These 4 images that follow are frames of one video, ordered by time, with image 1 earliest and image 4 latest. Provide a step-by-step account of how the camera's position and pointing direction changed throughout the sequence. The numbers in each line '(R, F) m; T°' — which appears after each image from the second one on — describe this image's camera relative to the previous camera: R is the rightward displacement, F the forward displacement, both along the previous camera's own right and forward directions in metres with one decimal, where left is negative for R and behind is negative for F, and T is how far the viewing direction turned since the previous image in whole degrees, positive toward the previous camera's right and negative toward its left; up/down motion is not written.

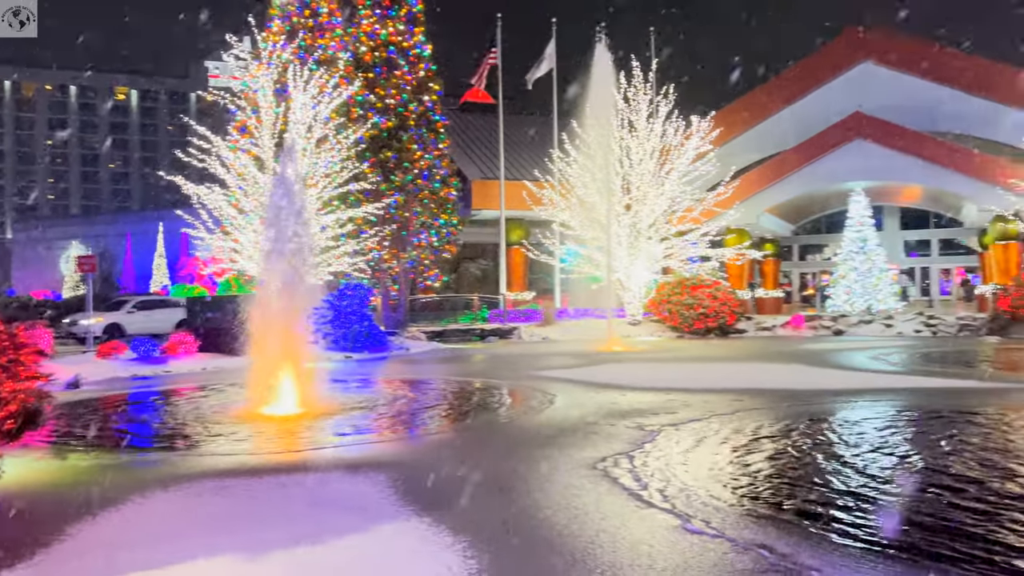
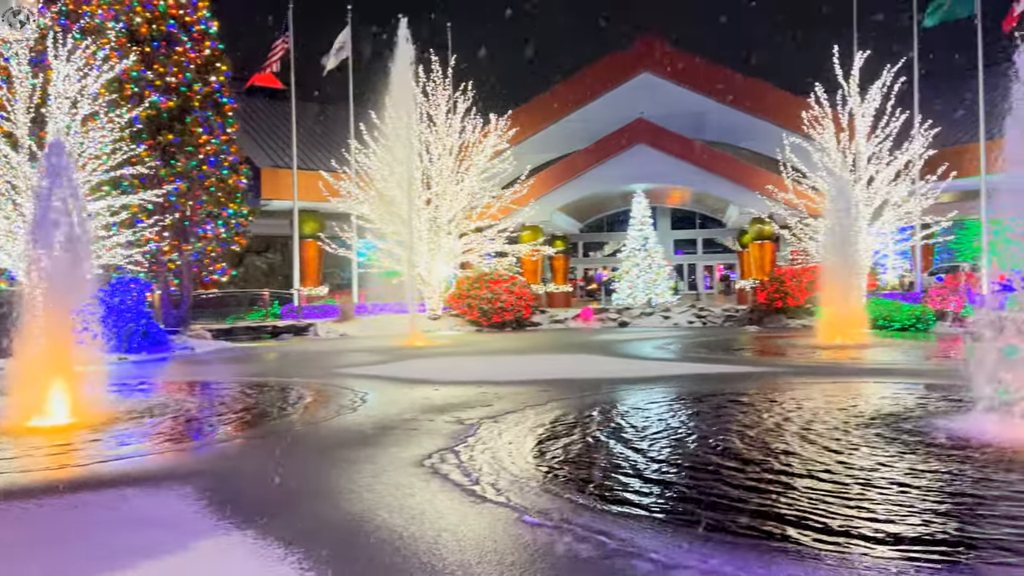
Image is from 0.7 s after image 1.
(-0.3, +0.2) m; +15°
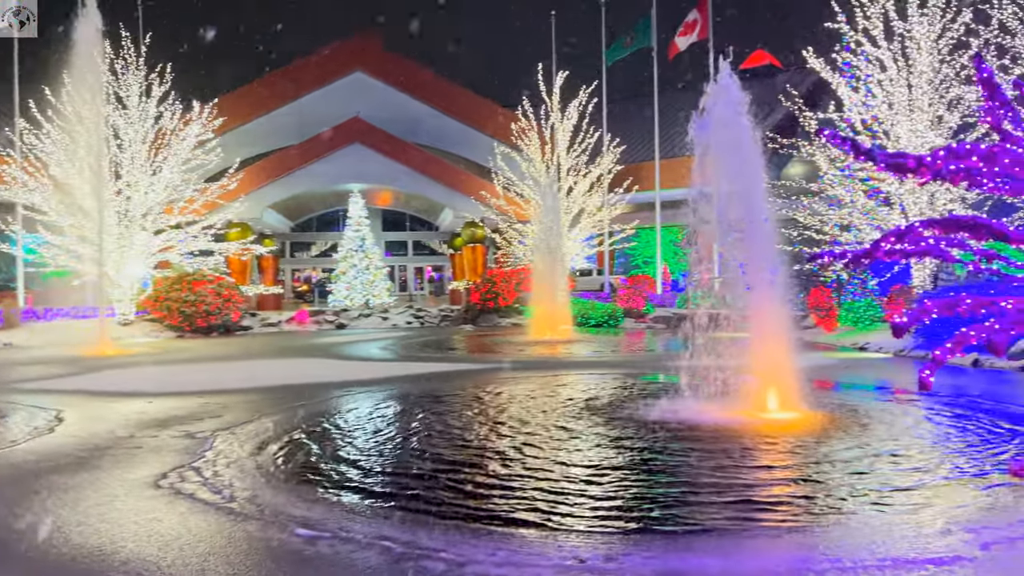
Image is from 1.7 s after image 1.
(-0.4, +0.2) m; +21°
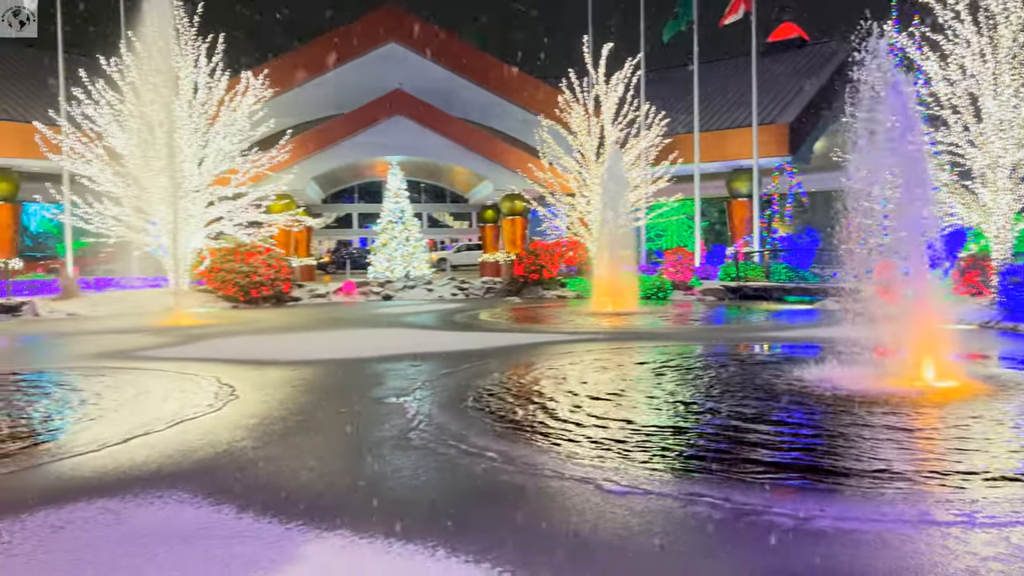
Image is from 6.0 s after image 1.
(-2.1, -0.1) m; +1°
